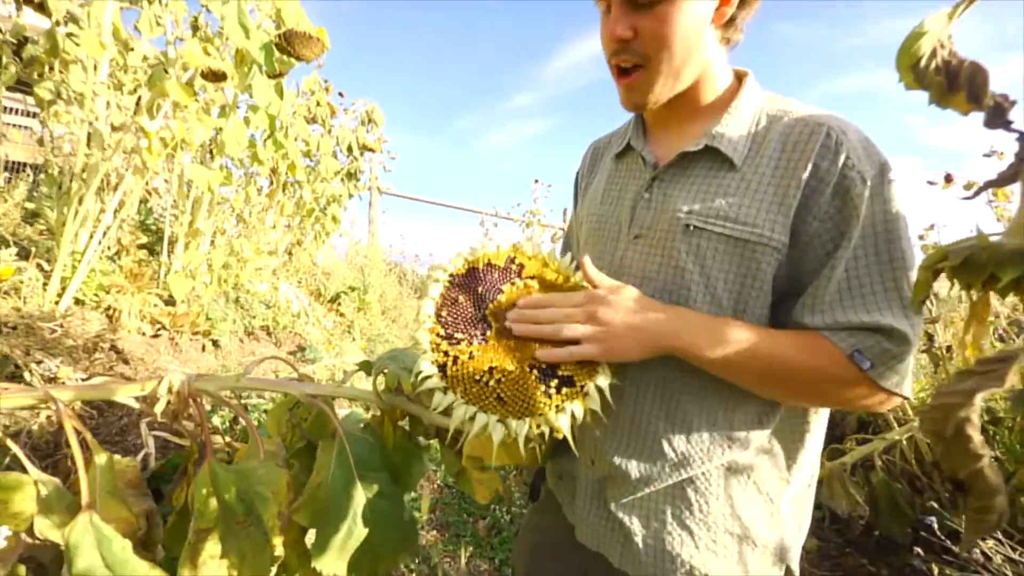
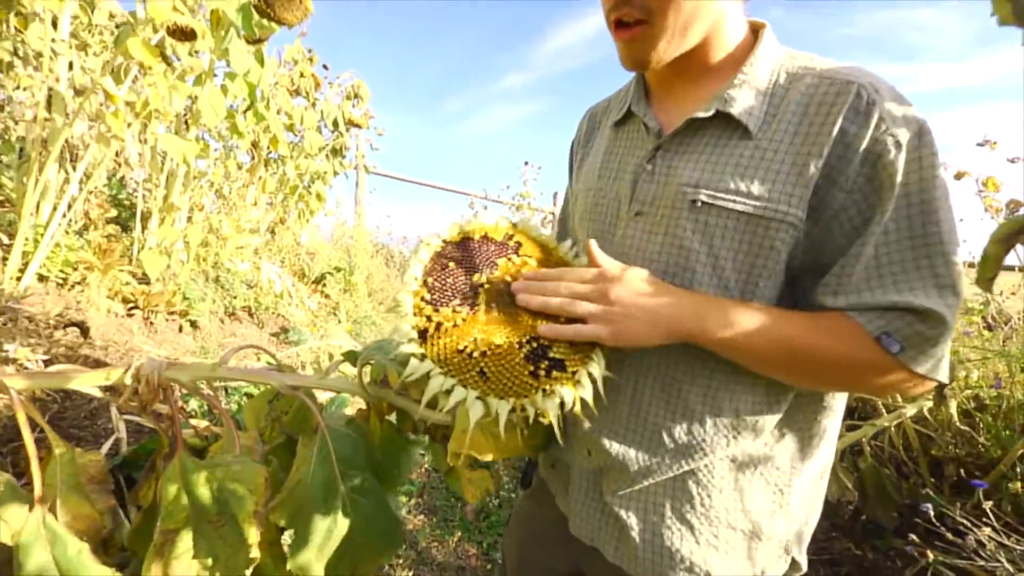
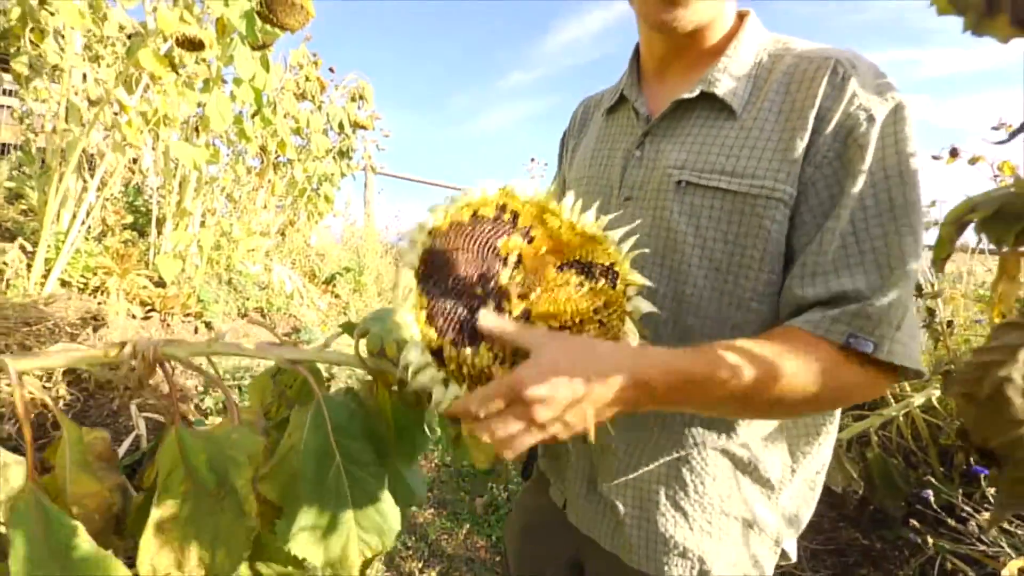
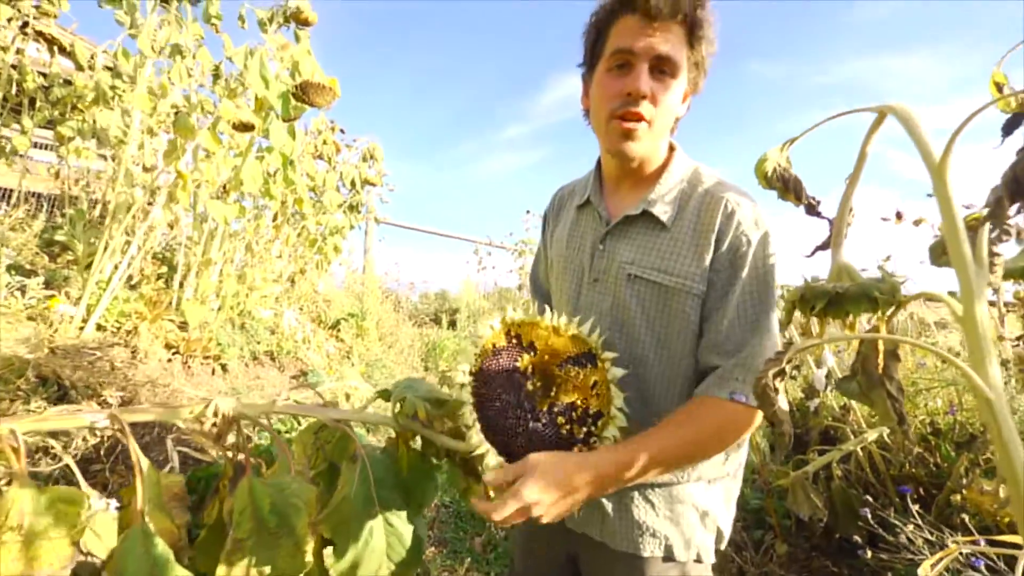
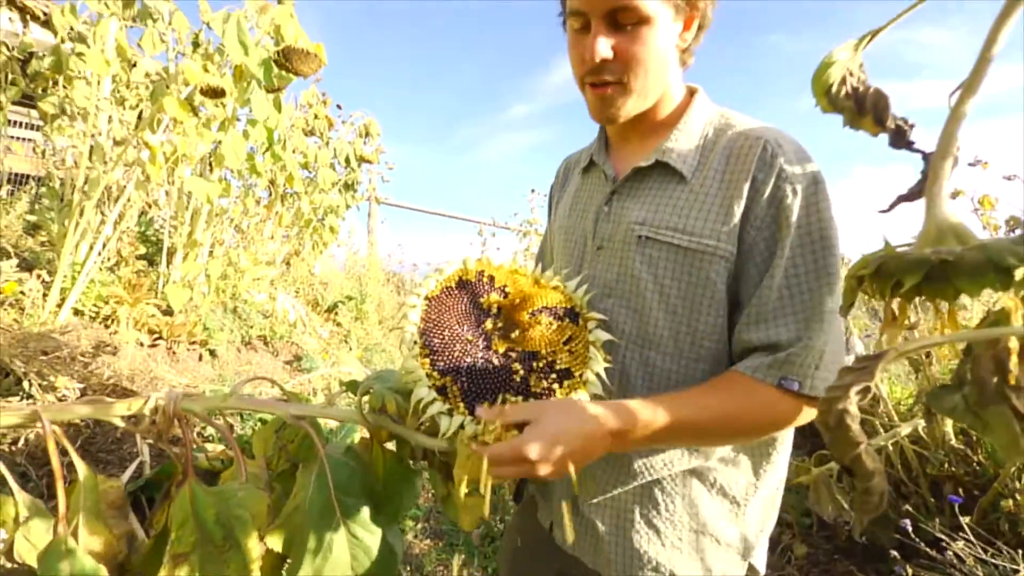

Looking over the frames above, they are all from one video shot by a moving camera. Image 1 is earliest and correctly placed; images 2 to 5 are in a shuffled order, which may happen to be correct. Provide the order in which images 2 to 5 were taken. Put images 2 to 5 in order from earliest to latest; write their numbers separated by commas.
2, 3, 5, 4
